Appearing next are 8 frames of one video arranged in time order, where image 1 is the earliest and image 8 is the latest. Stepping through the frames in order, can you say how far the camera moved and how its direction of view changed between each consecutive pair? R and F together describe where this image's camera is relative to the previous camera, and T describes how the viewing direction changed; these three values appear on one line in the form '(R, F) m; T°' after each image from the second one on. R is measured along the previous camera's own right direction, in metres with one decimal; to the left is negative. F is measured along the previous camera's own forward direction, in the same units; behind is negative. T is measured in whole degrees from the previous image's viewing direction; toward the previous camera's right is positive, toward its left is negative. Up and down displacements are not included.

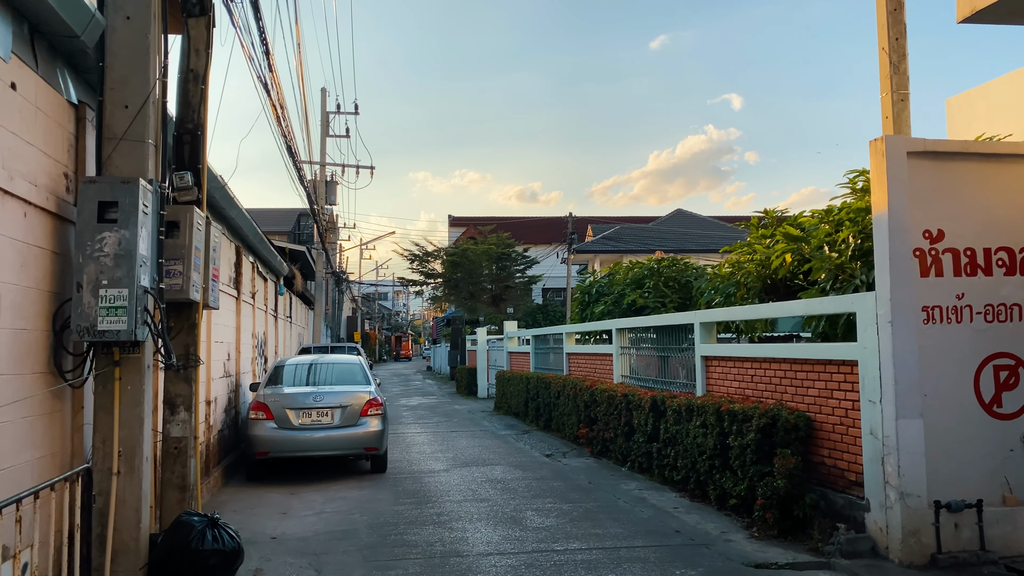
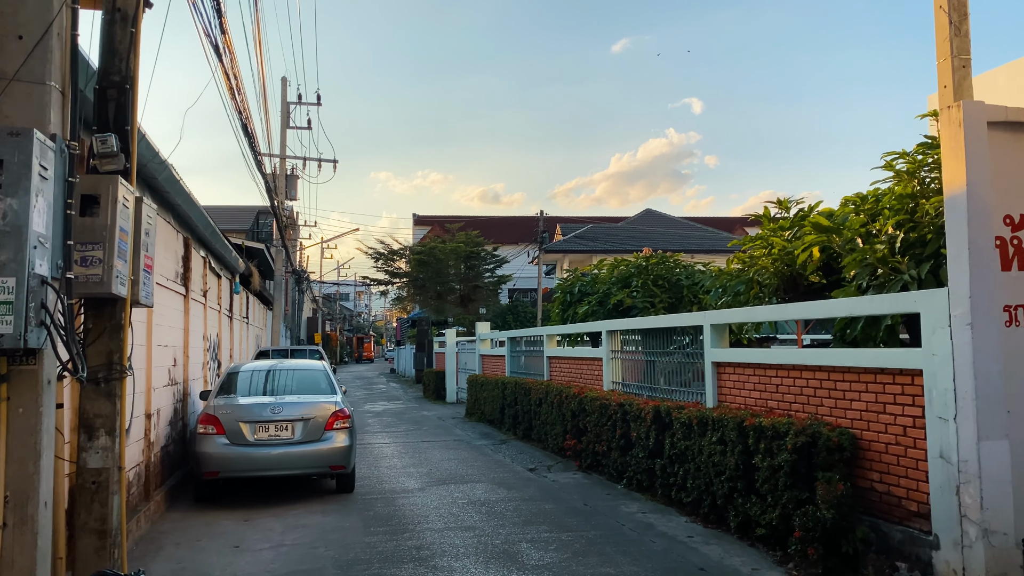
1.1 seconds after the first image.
(-0.2, +0.9) m; +3°
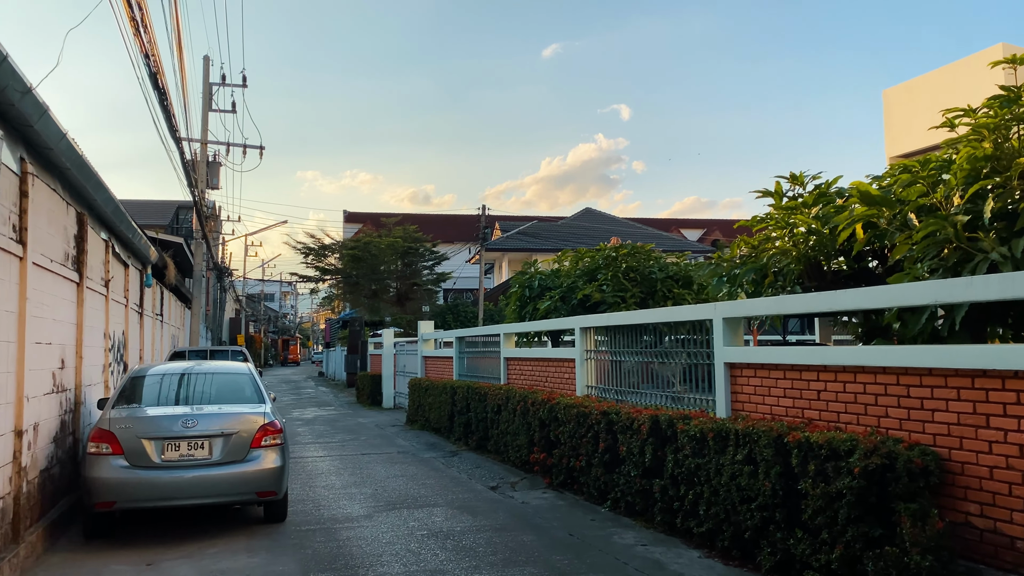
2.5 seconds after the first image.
(-0.3, +1.3) m; +5°
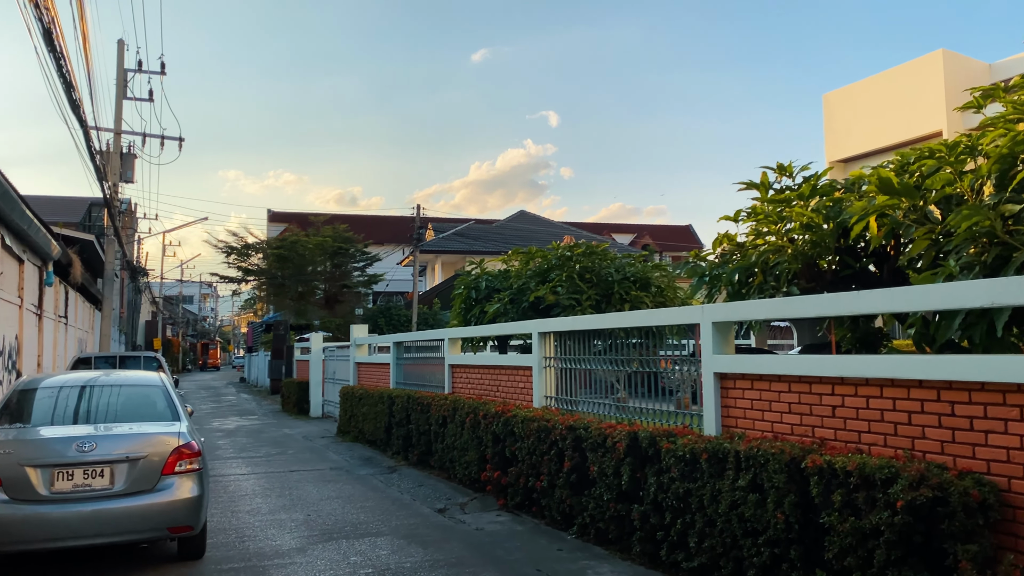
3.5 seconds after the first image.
(-0.2, +0.8) m; +5°
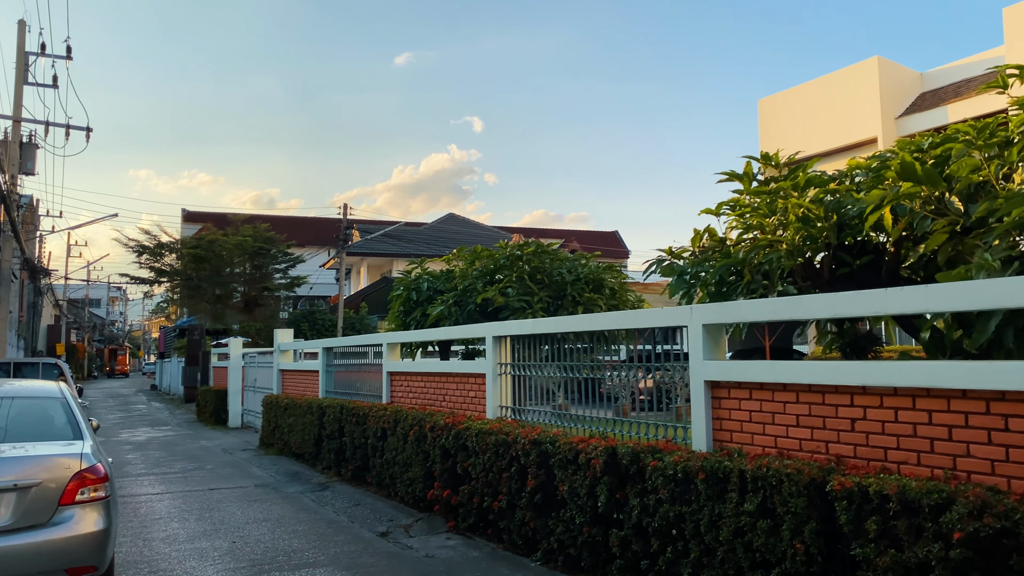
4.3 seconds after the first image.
(-0.2, +0.7) m; +5°
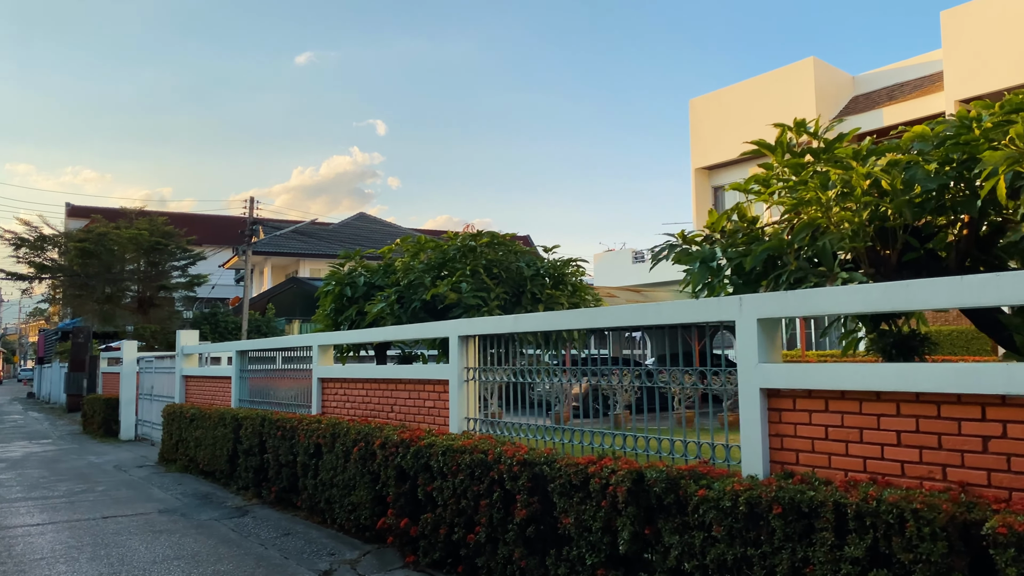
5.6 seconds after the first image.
(-0.5, +1.0) m; +7°
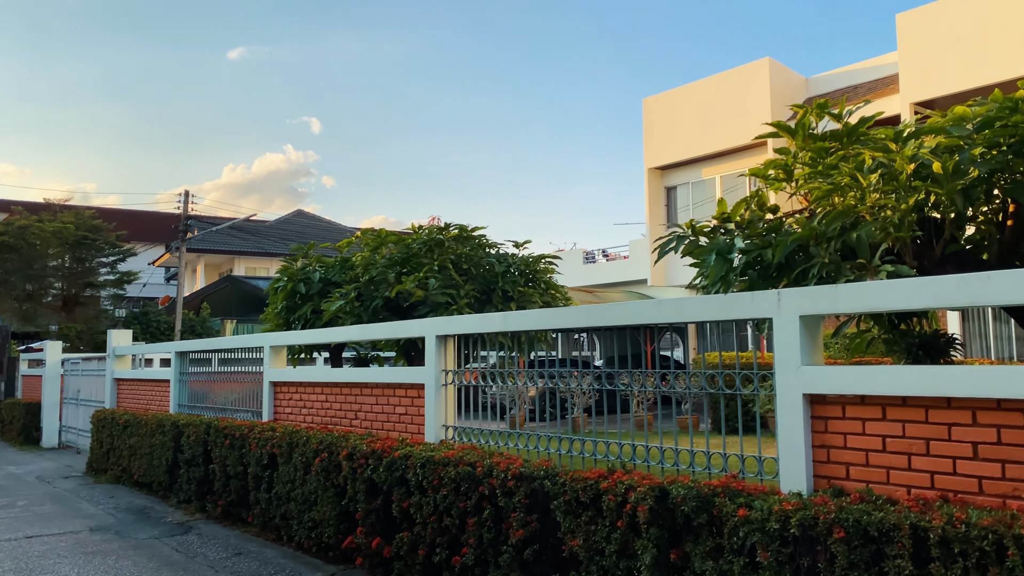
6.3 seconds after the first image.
(-0.3, +0.5) m; +4°
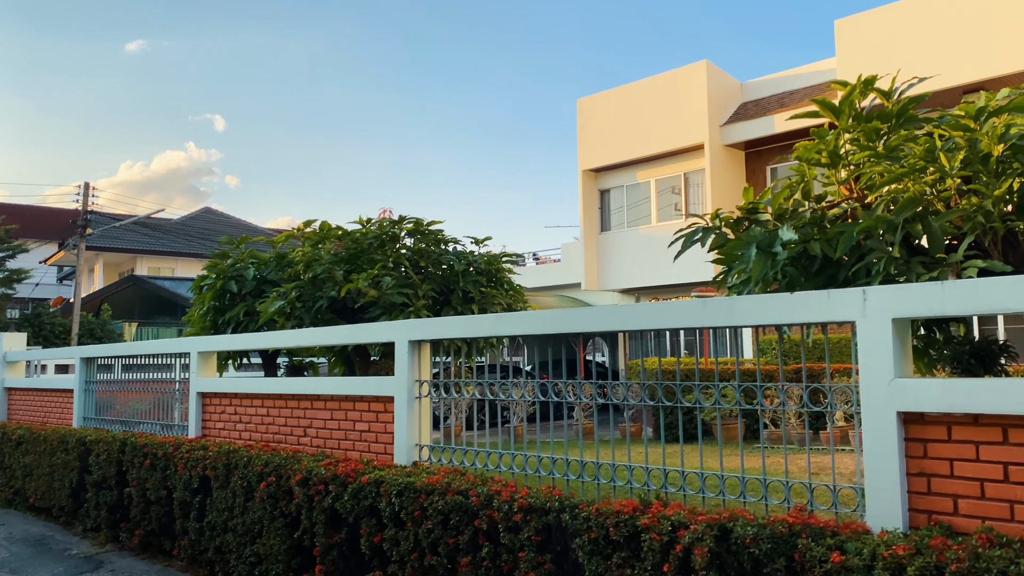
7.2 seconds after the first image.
(-0.4, +0.7) m; +6°
